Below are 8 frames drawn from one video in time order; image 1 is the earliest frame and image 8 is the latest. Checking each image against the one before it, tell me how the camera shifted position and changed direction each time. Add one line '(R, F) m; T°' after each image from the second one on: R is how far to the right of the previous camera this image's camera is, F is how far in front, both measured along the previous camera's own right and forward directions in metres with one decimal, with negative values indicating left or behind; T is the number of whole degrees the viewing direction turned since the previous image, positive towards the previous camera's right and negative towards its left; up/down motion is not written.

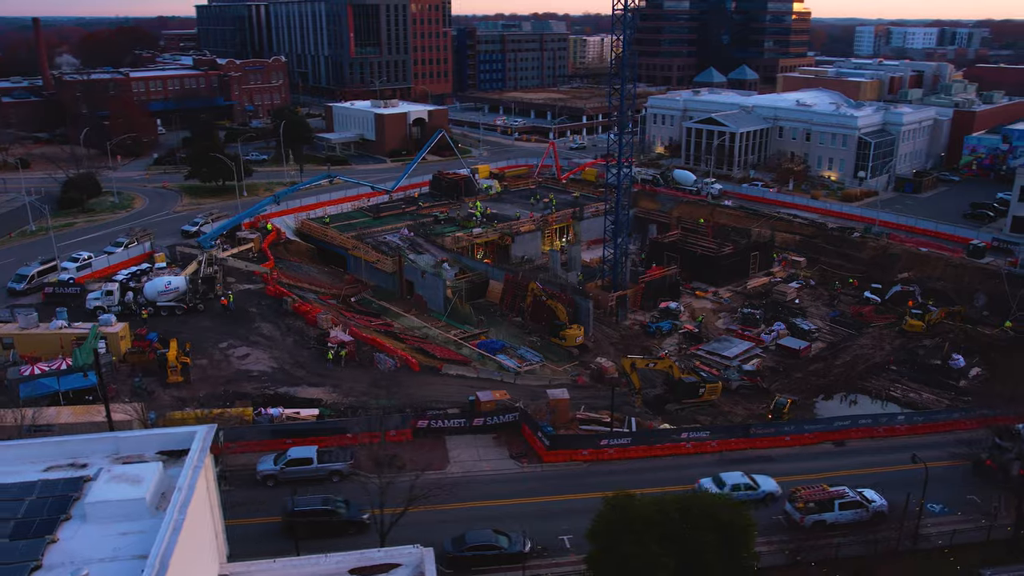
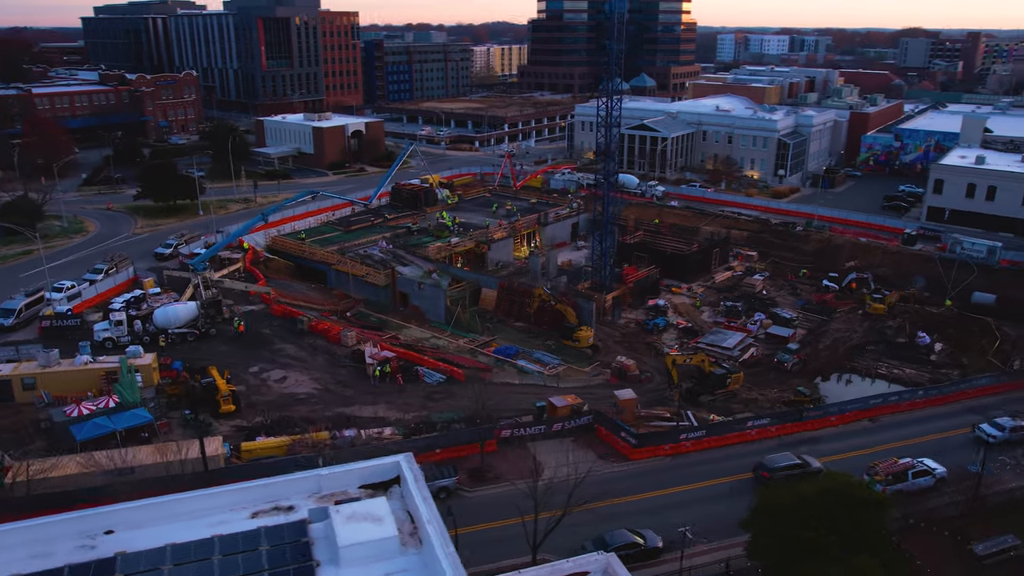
(-4.6, +0.3) m; +9°
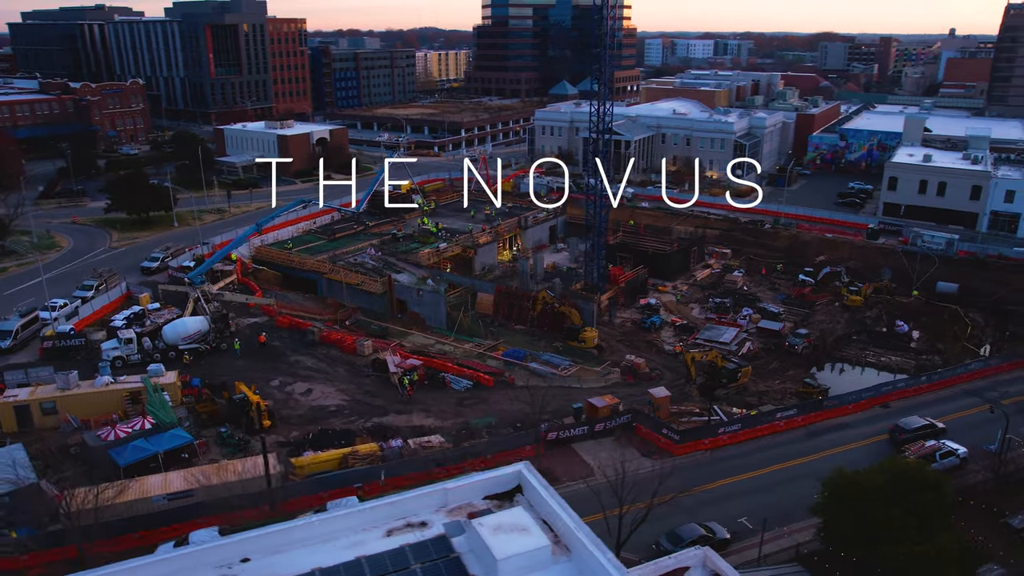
(-2.6, +0.1) m; +5°
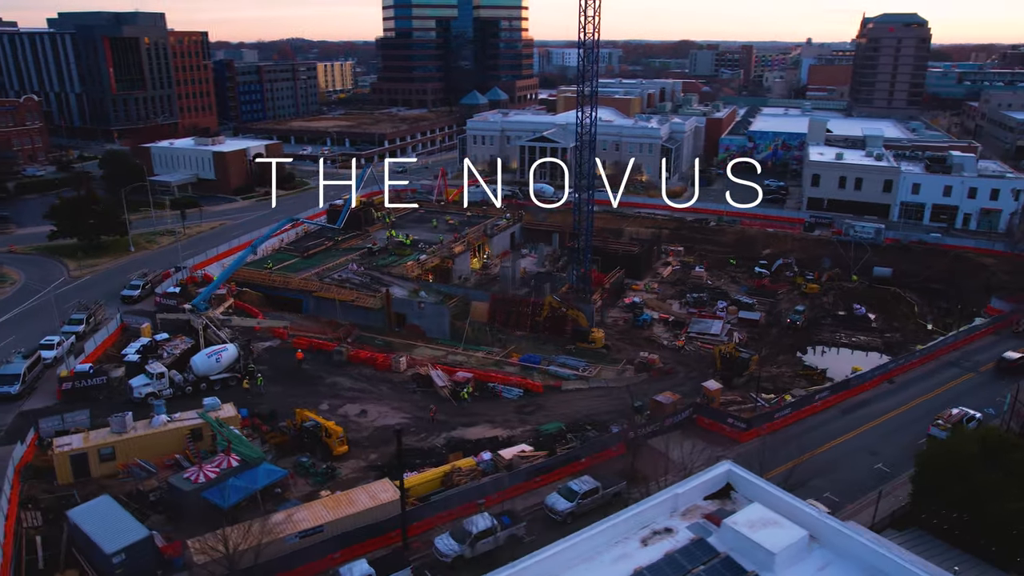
(-4.6, +0.3) m; +9°
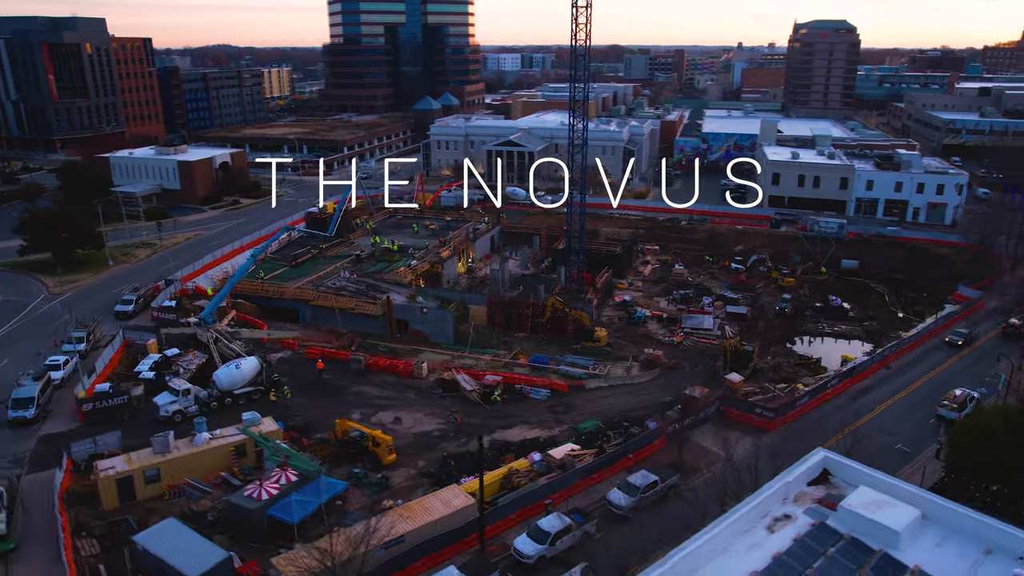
(-2.5, +0.1) m; +5°
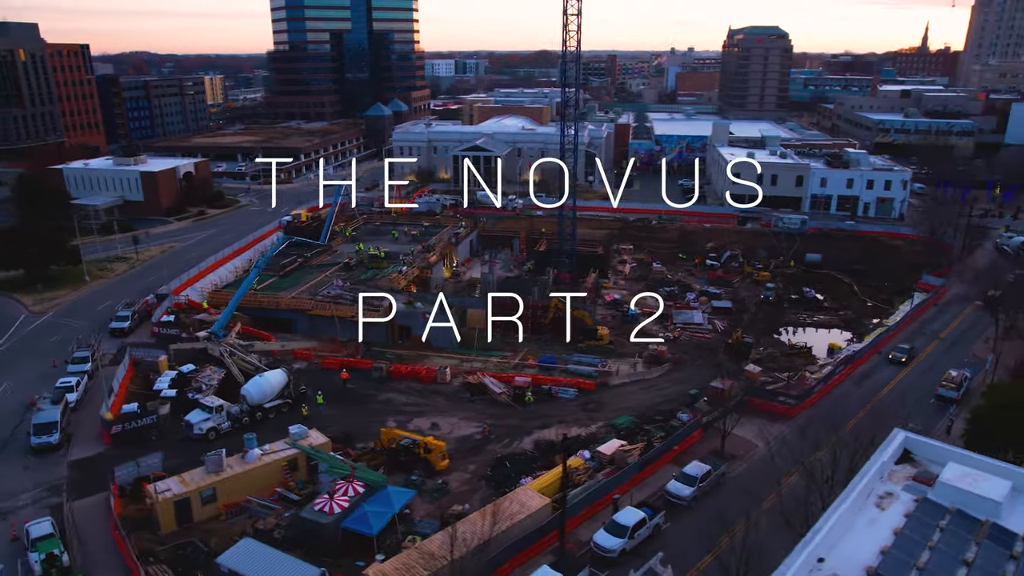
(-2.6, +0.1) m; +5°
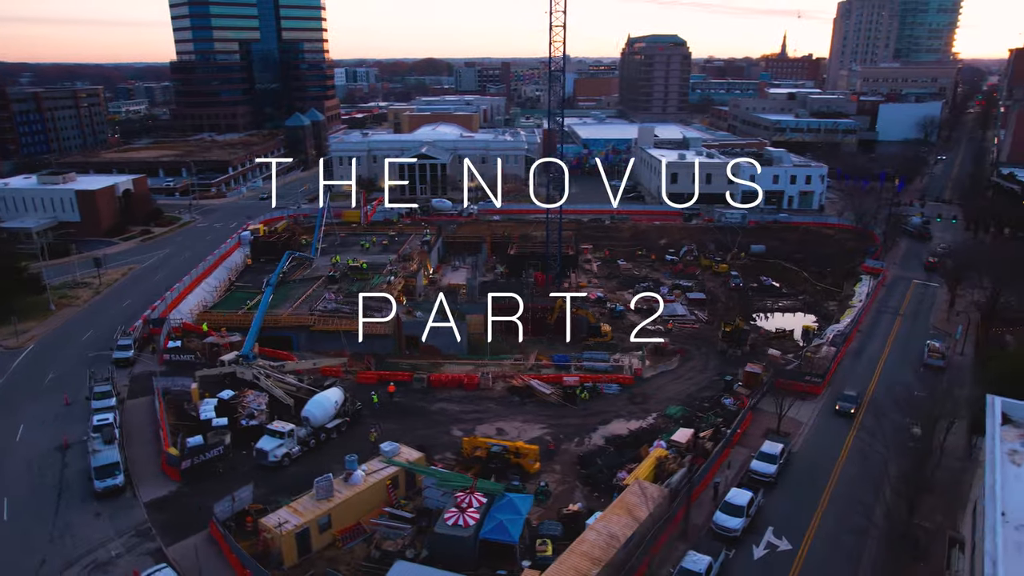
(-4.3, +0.2) m; +8°
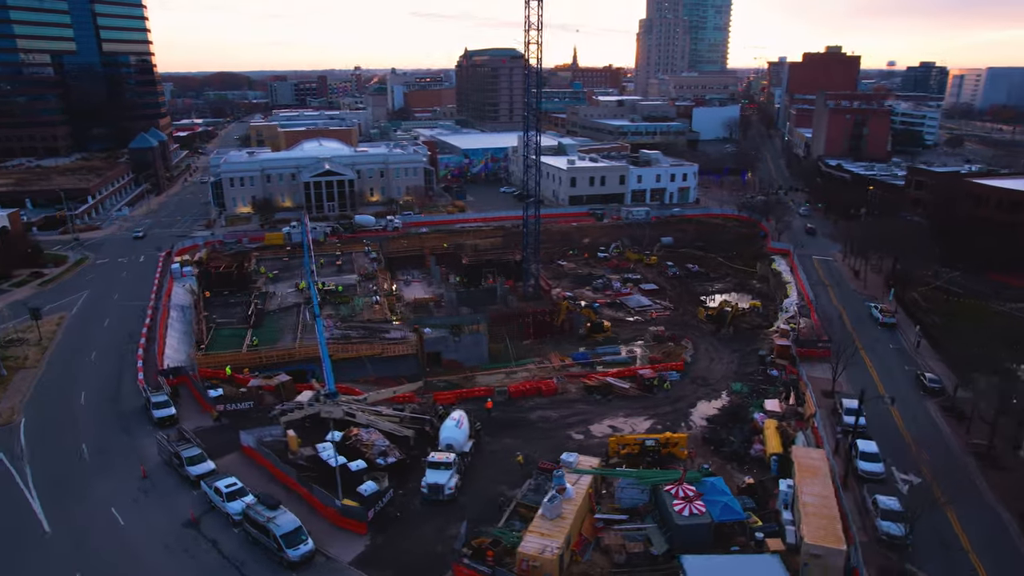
(-7.3, +0.8) m; +14°
